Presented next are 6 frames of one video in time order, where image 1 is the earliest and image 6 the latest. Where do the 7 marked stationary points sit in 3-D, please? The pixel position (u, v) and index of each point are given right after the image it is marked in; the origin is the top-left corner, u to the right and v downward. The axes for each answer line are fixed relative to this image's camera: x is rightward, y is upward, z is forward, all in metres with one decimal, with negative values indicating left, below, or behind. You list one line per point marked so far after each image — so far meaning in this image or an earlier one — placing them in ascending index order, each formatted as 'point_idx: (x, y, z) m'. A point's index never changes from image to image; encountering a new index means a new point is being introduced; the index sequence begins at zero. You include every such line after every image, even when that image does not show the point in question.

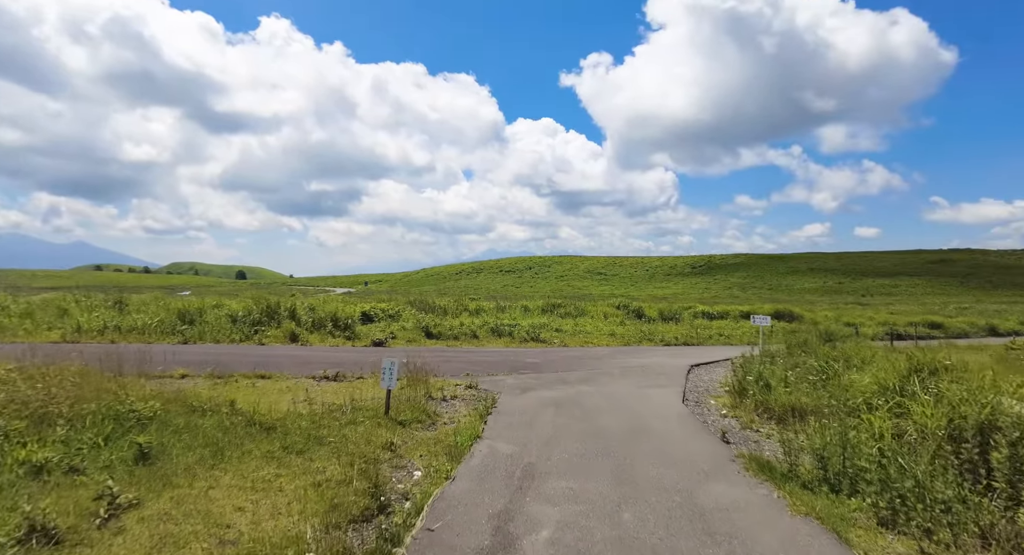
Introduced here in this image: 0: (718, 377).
0: (+6.0, -2.9, +14.7) m
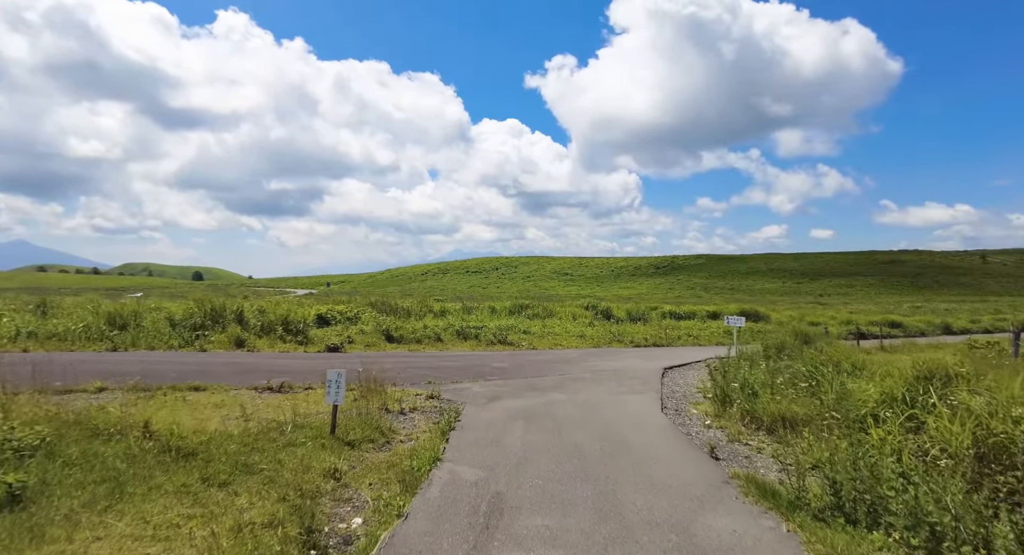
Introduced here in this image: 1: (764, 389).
0: (+5.1, -2.9, +14.0) m
1: (+4.8, -2.1, +9.5) m
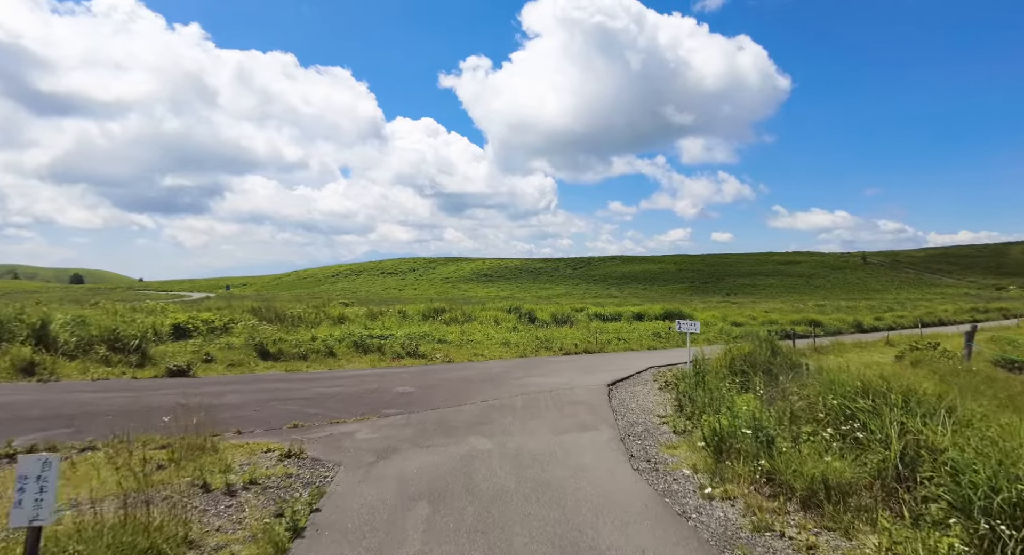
0: (+3.0, -2.8, +11.1) m
1: (+3.5, -2.0, +6.6) m
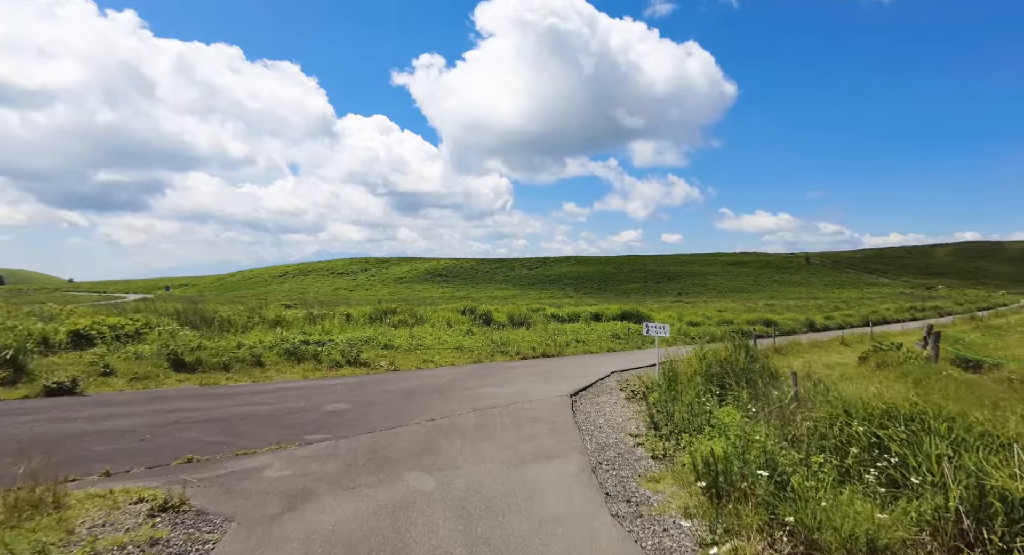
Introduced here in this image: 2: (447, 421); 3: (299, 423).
0: (+2.1, -2.7, +9.8) m
1: (+2.9, -2.0, +5.3) m
2: (-1.2, -2.7, +9.6) m
3: (-4.2, -2.8, +9.9) m
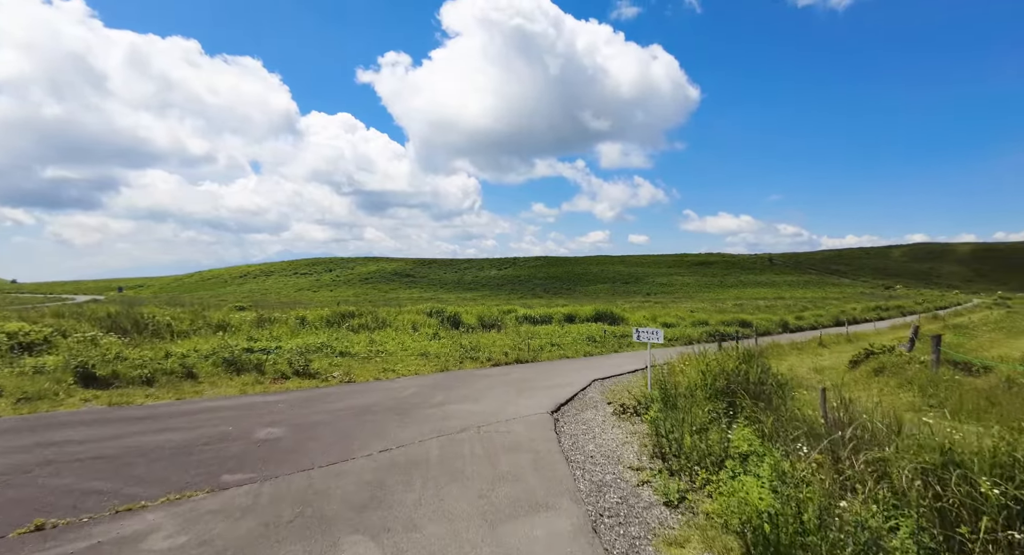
0: (+1.6, -2.7, +8.2) m
1: (+2.7, -1.9, +3.8) m
2: (-1.6, -2.7, +7.8) m
3: (-4.6, -2.8, +8.0) m
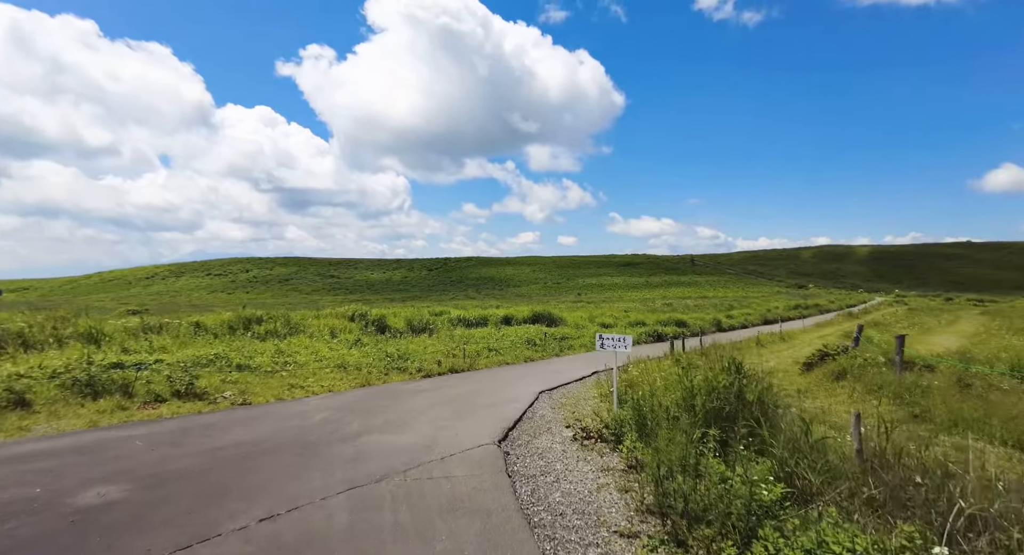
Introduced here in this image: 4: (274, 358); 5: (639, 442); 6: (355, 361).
0: (+0.9, -2.6, +6.3) m
1: (+2.6, -1.8, +2.1) m
2: (-2.3, -2.6, +5.4) m
3: (-5.3, -2.7, +5.2) m
4: (-8.3, -2.8, +17.7) m
5: (+1.8, -2.2, +7.2) m
6: (-5.5, -3.0, +17.9) m
